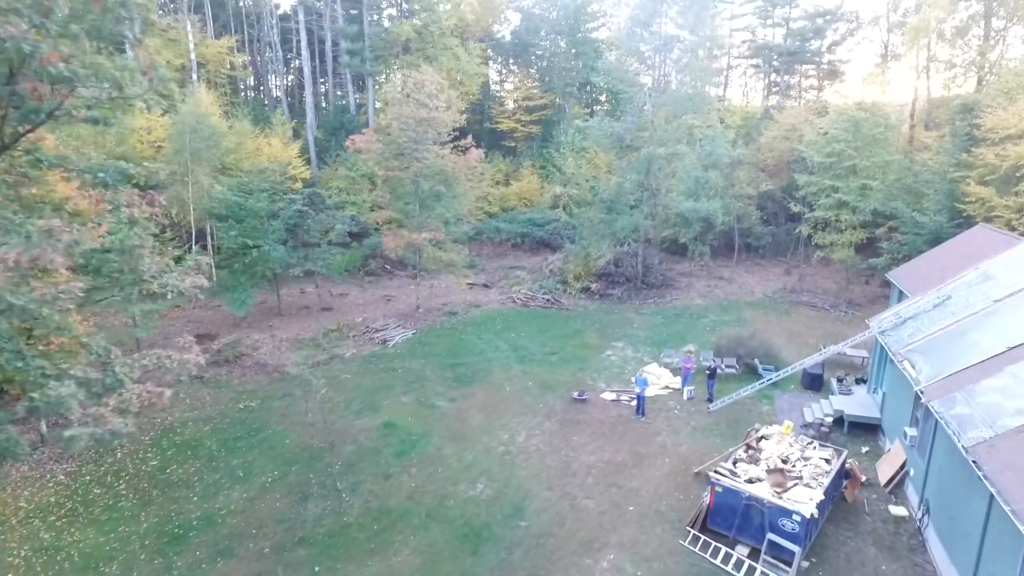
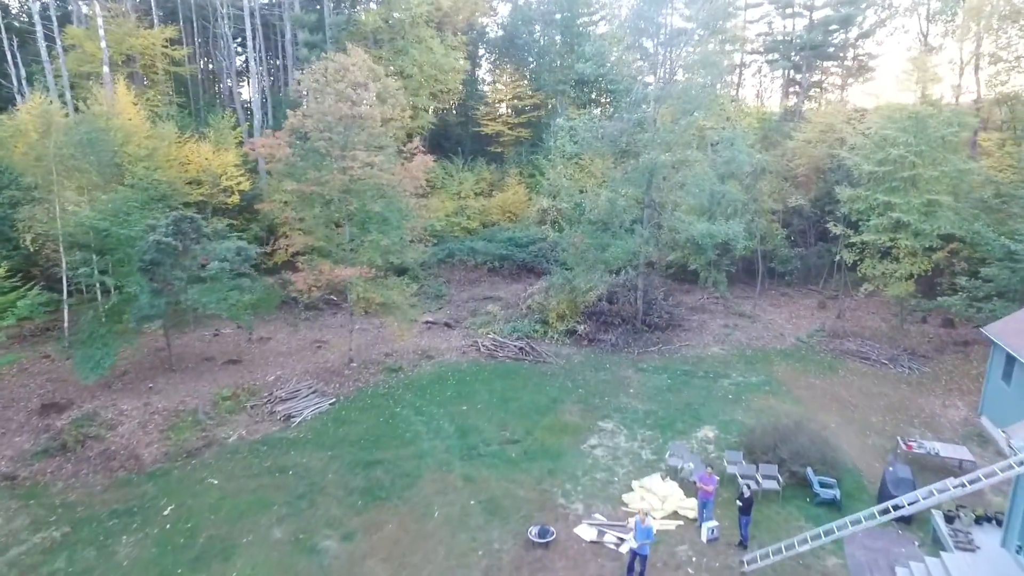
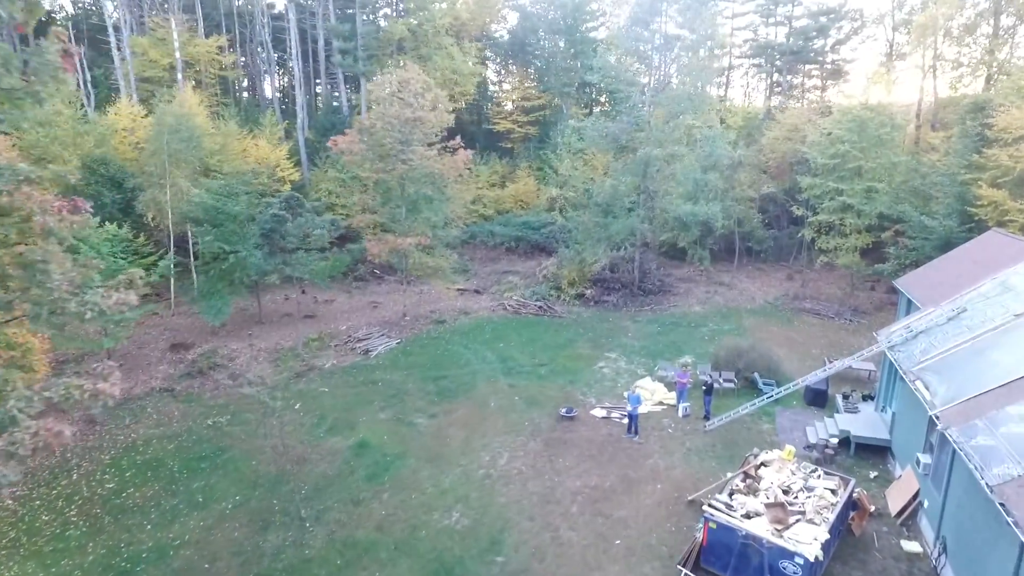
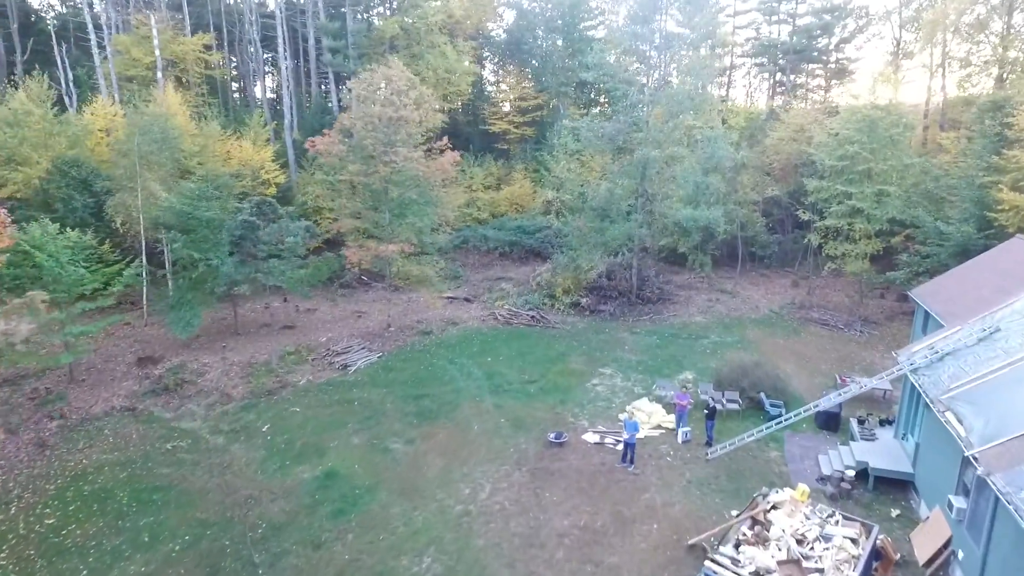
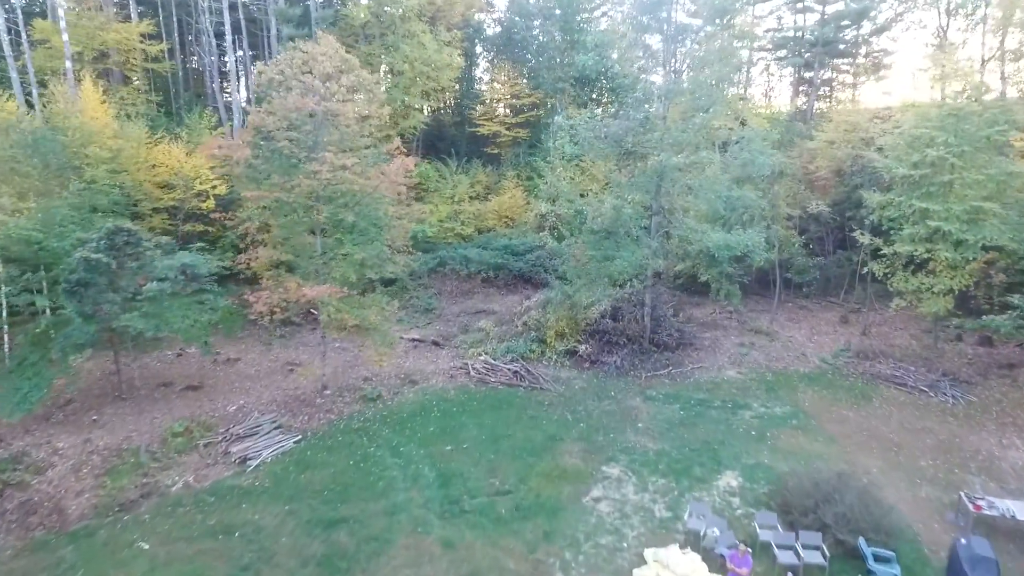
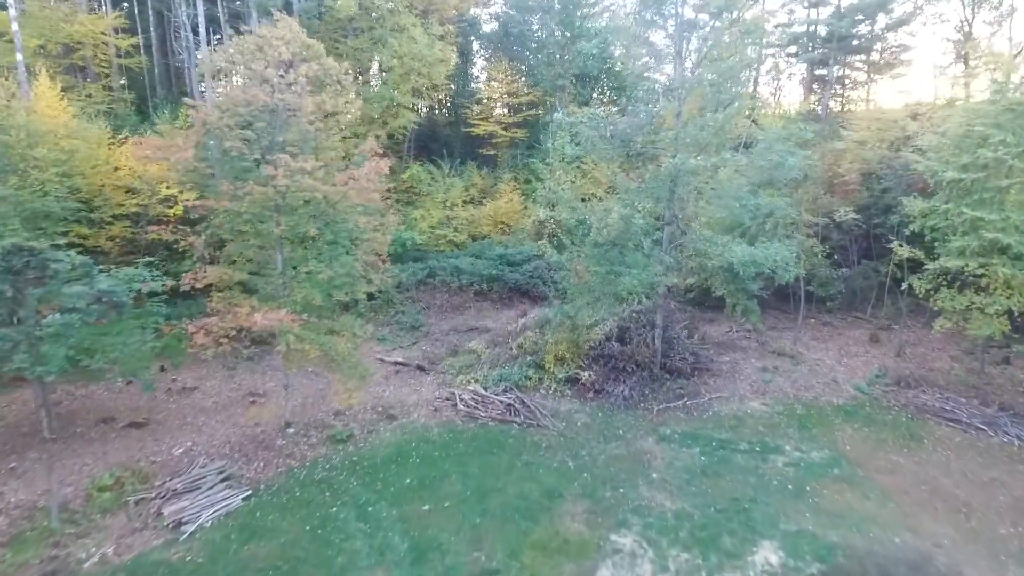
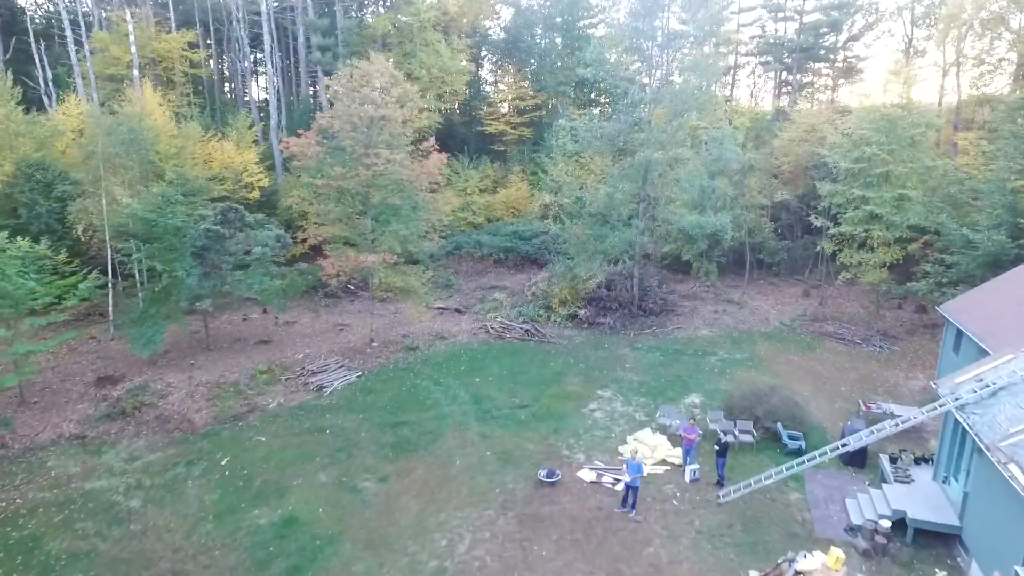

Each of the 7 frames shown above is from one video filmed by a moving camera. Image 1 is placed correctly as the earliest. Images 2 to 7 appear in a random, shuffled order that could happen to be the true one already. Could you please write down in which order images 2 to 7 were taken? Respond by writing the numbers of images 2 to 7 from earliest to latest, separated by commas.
3, 4, 7, 2, 5, 6
